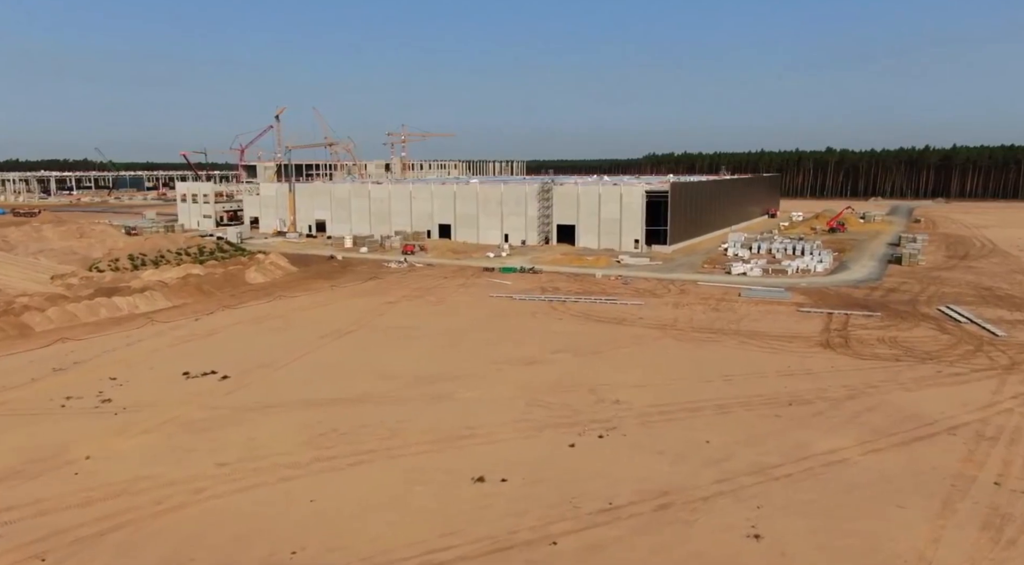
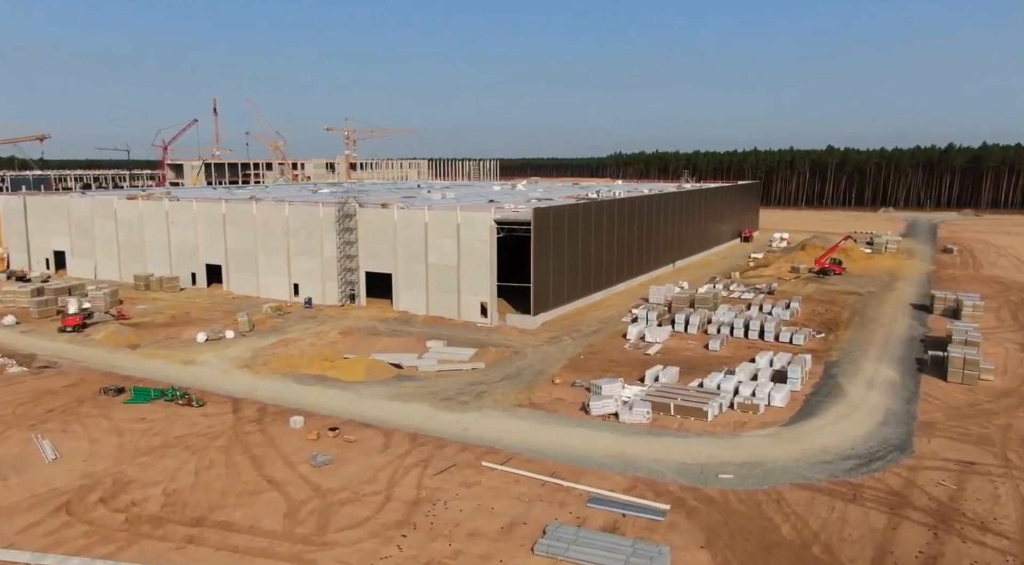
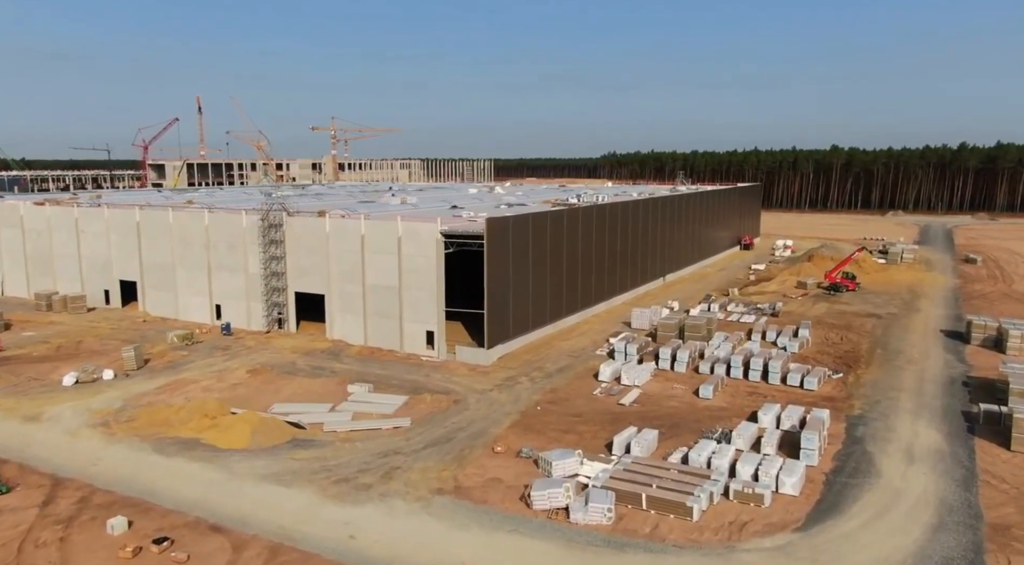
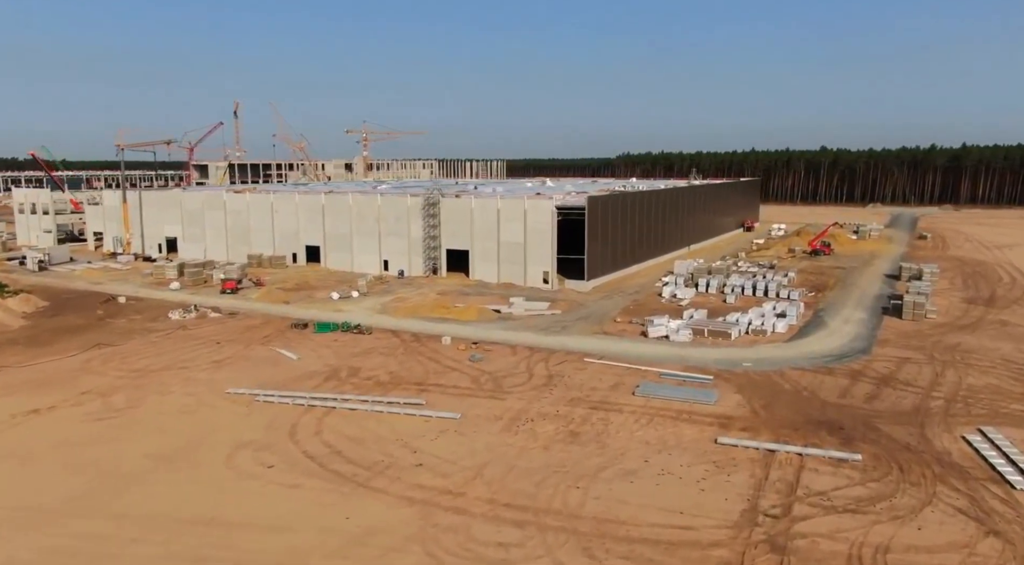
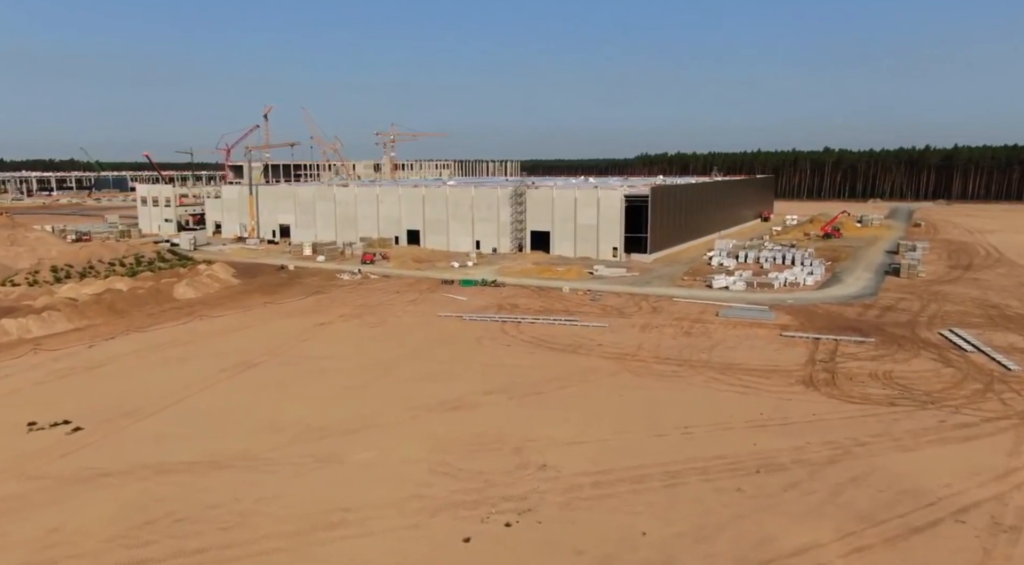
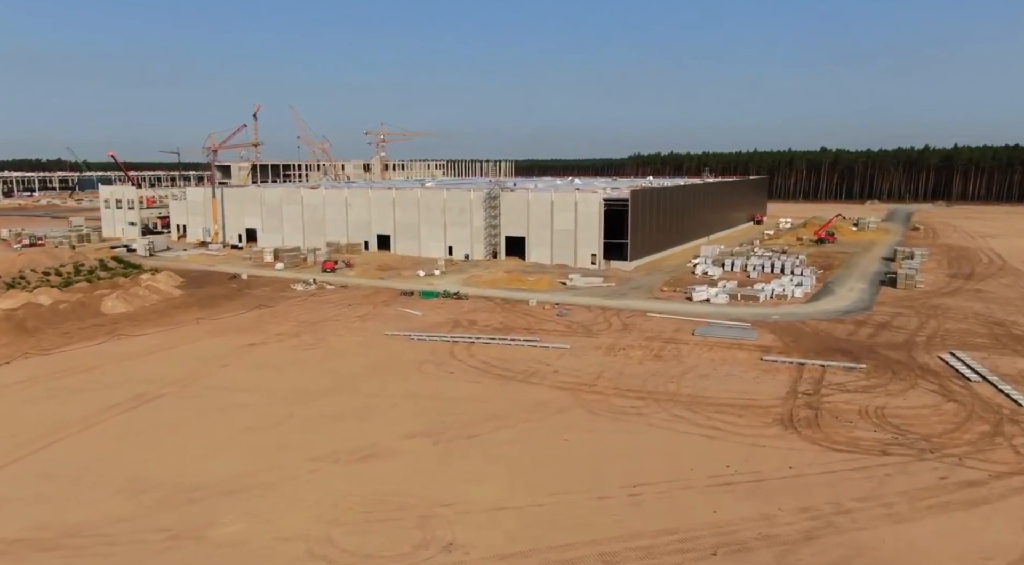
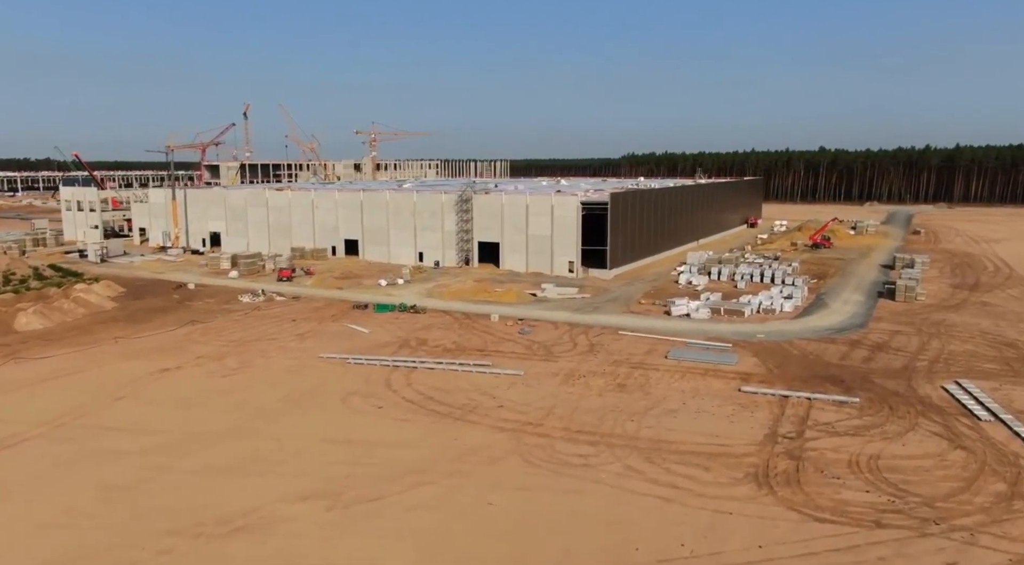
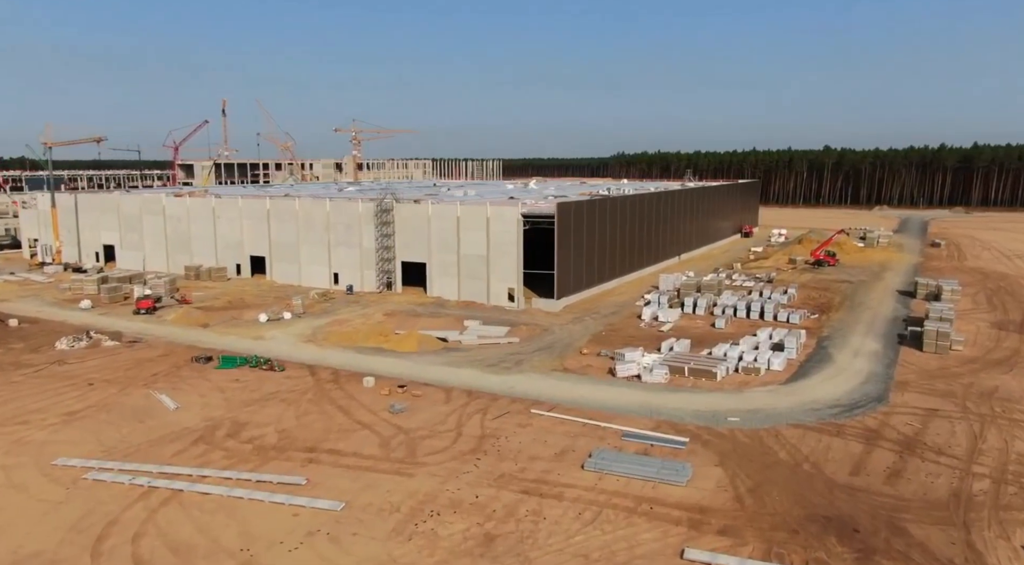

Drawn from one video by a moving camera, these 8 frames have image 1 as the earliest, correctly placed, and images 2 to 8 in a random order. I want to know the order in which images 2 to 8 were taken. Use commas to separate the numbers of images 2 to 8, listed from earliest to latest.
5, 6, 7, 4, 8, 2, 3
